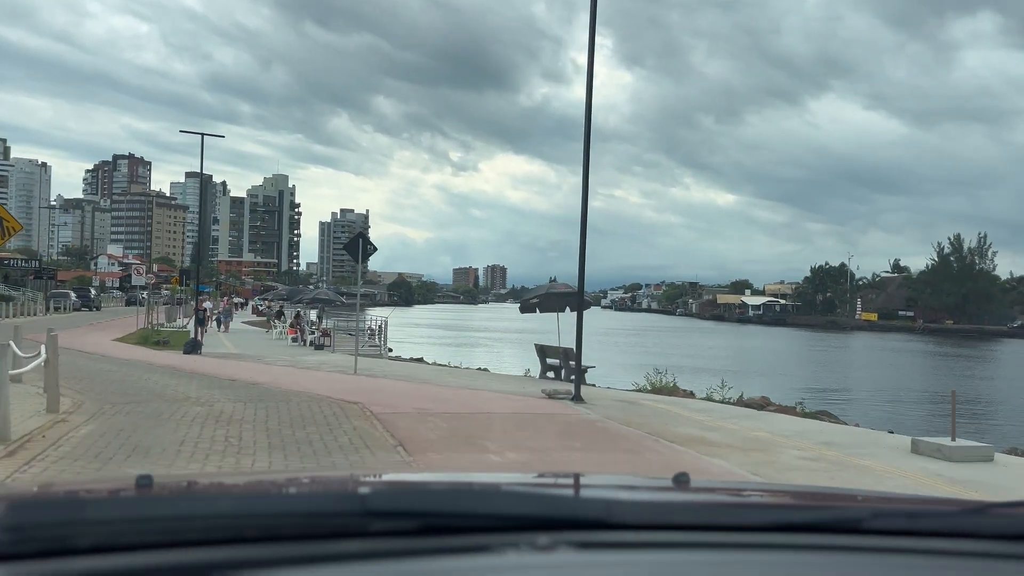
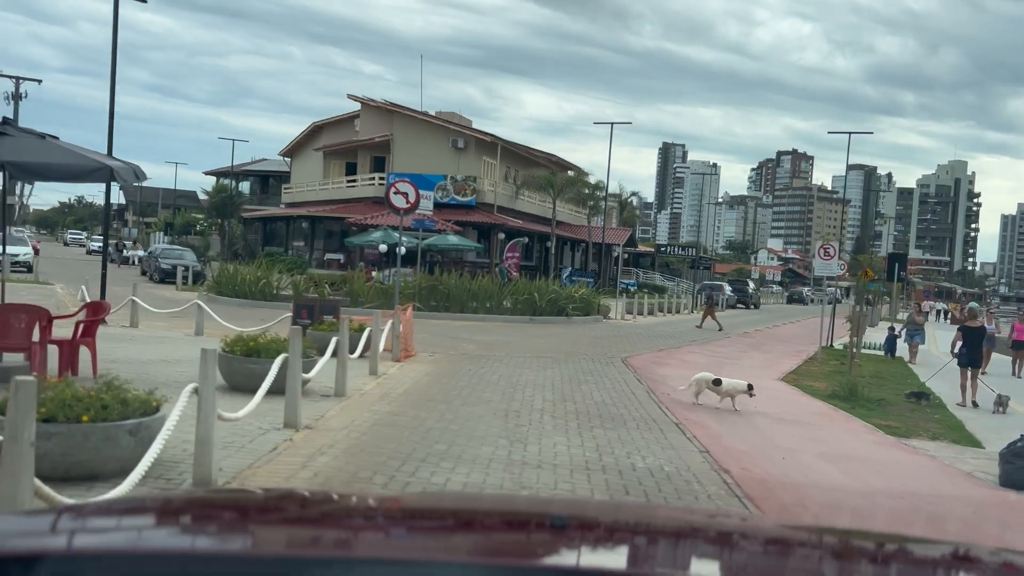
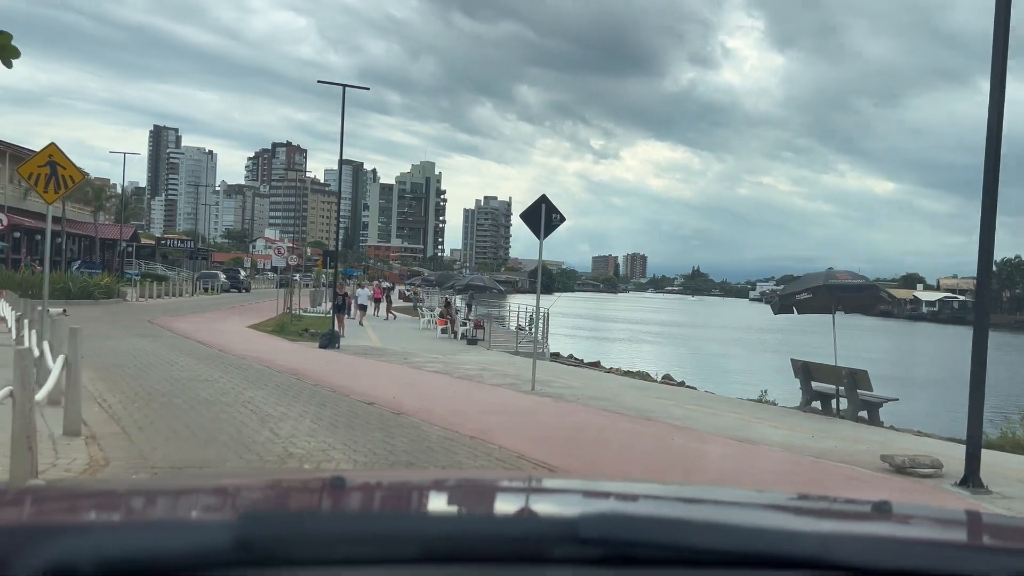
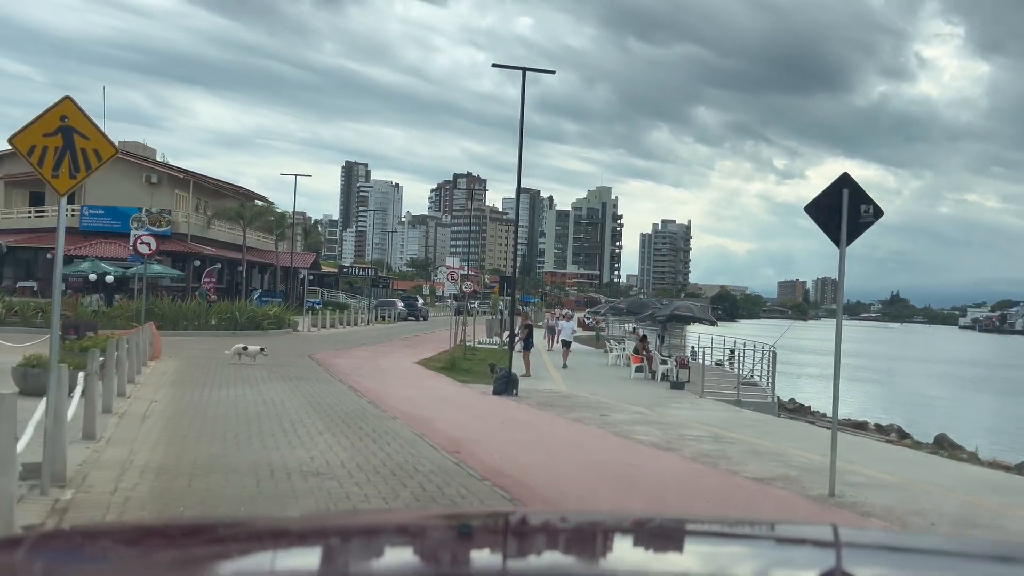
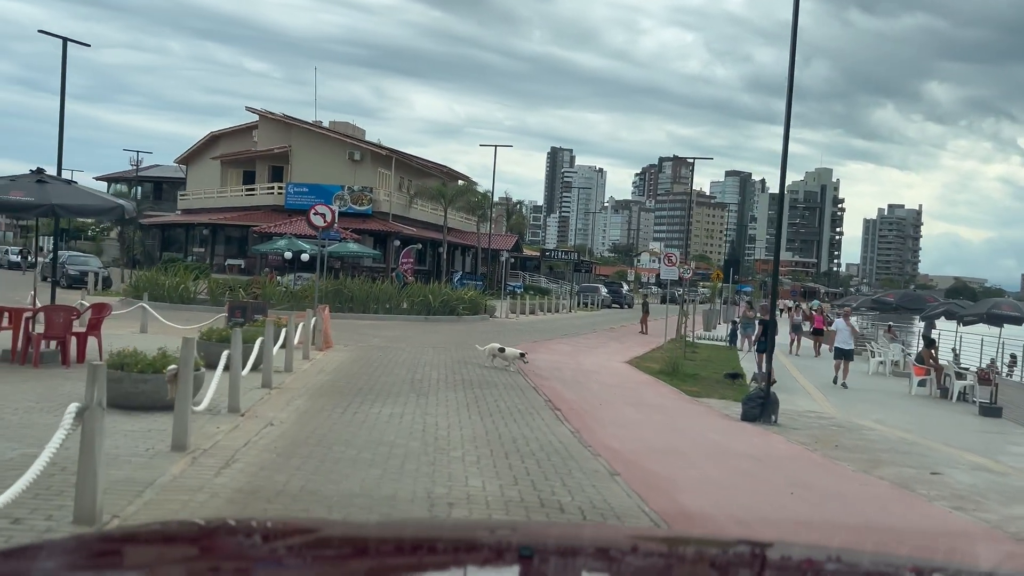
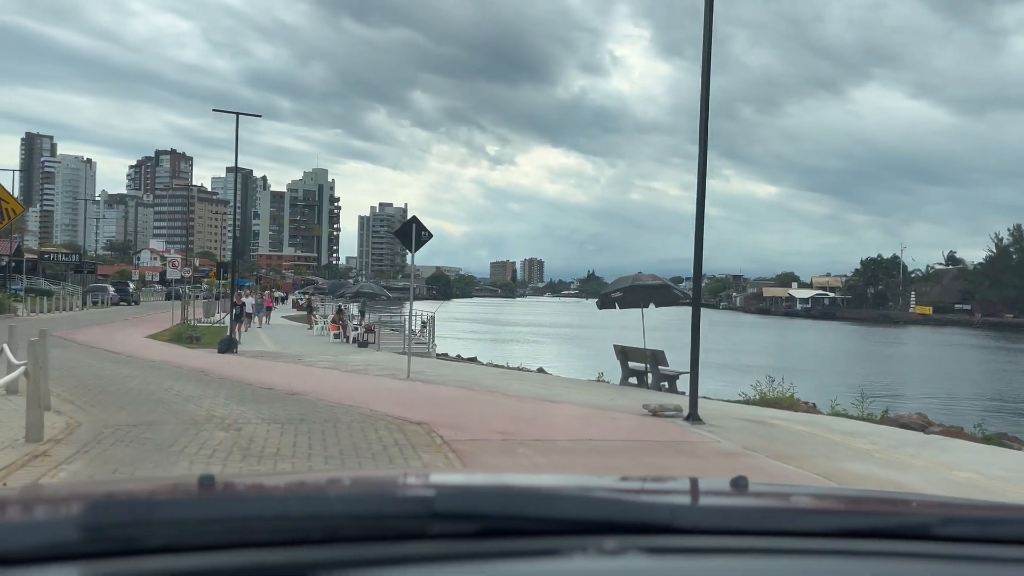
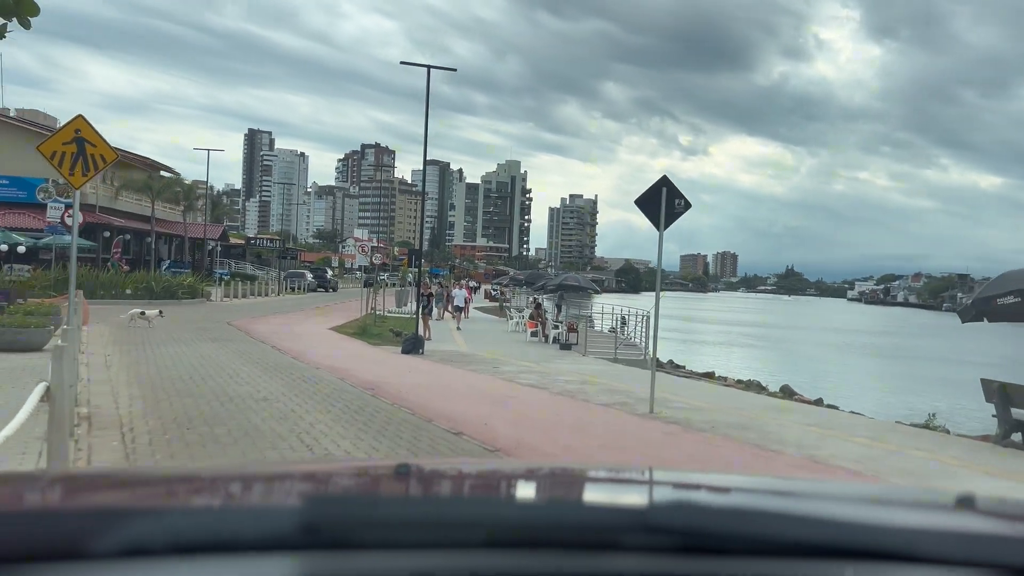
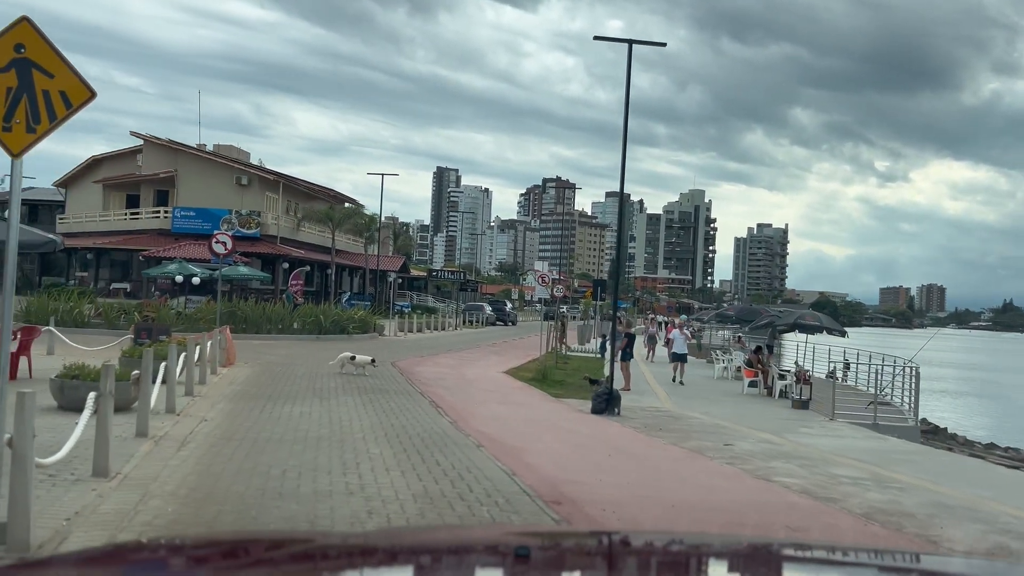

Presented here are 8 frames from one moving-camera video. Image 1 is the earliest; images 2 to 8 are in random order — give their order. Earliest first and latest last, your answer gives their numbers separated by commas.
6, 3, 7, 4, 8, 5, 2
